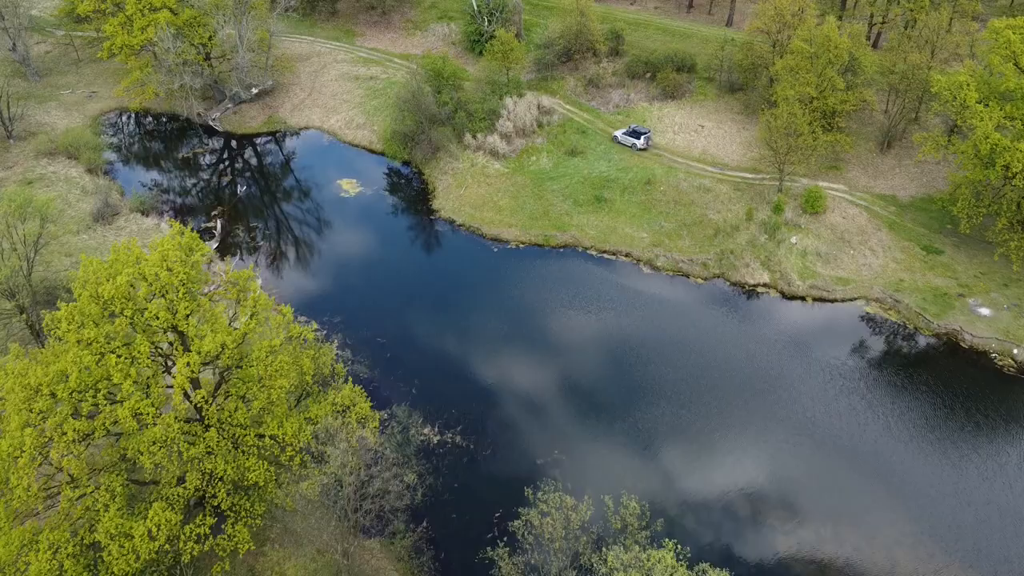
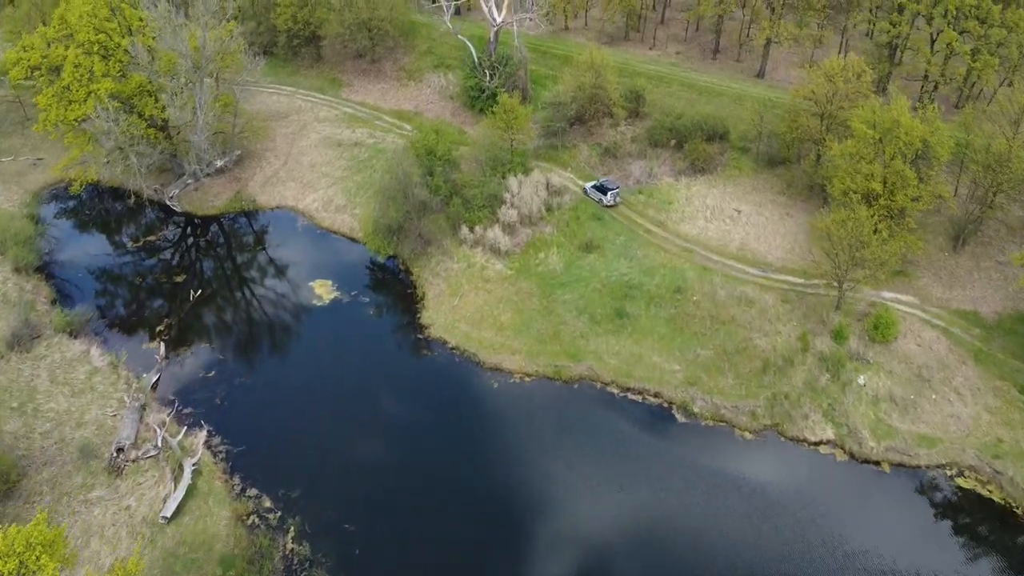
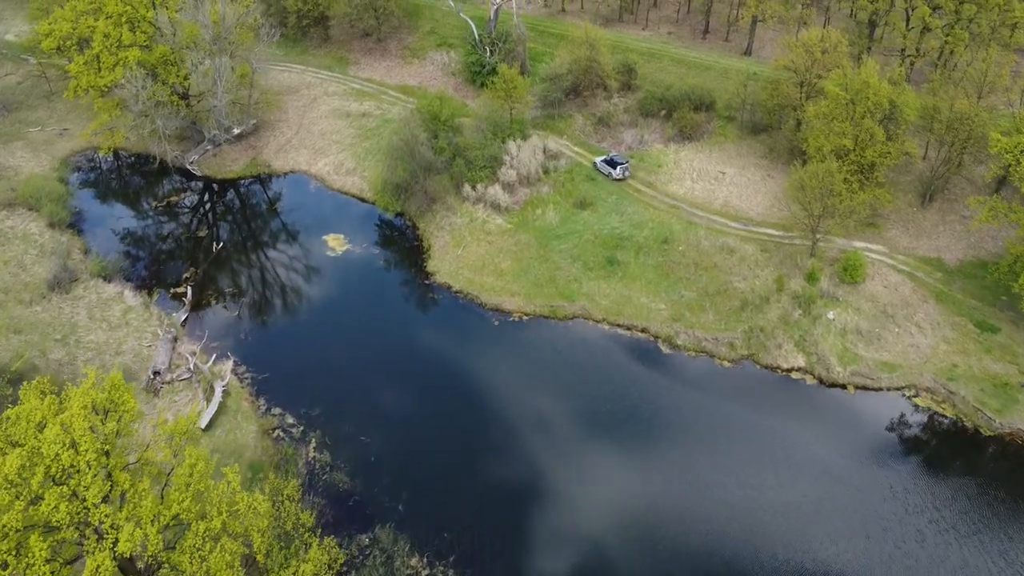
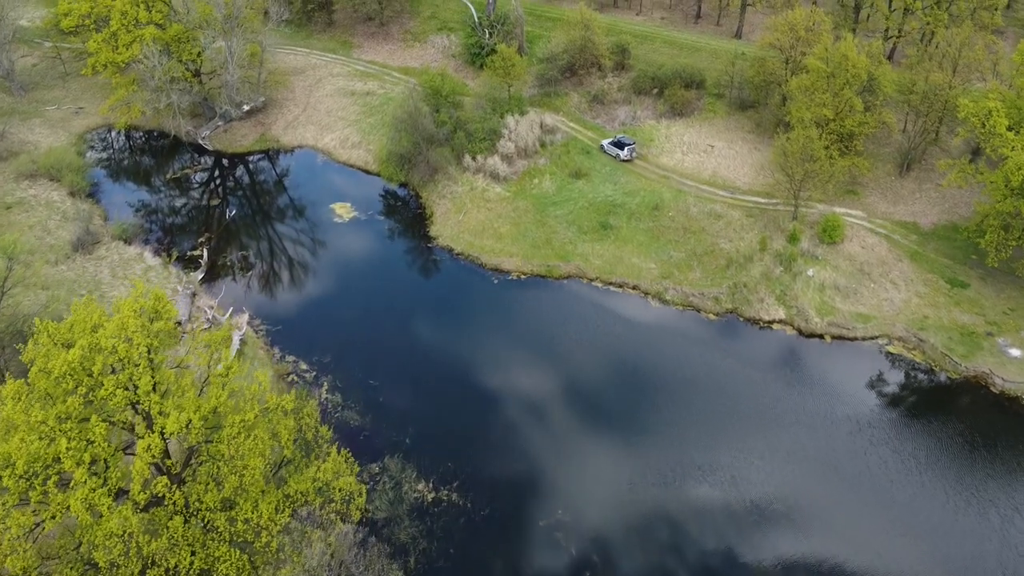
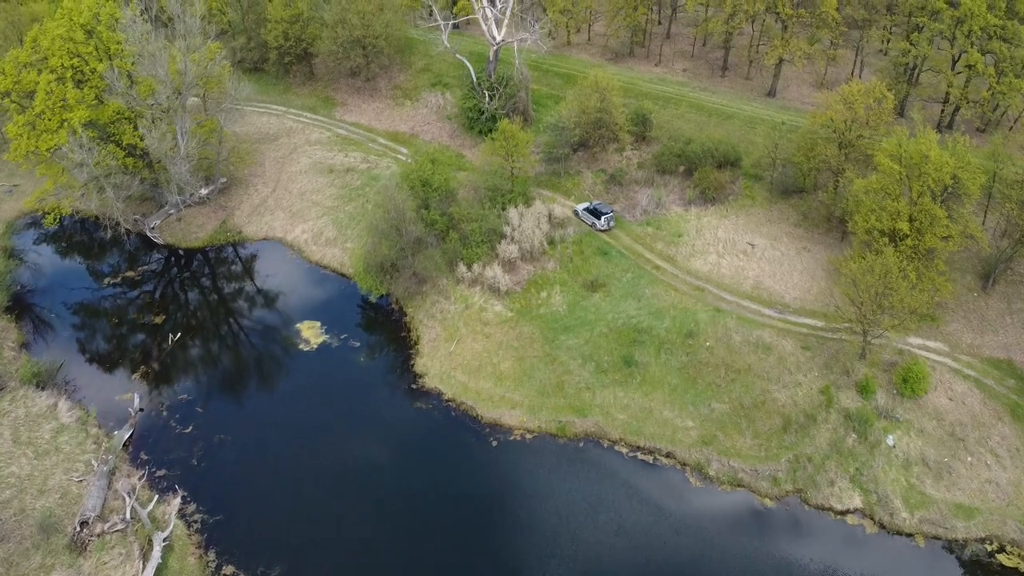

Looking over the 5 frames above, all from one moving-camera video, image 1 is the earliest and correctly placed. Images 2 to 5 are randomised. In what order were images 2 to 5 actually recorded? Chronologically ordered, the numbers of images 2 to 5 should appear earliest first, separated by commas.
4, 3, 2, 5
